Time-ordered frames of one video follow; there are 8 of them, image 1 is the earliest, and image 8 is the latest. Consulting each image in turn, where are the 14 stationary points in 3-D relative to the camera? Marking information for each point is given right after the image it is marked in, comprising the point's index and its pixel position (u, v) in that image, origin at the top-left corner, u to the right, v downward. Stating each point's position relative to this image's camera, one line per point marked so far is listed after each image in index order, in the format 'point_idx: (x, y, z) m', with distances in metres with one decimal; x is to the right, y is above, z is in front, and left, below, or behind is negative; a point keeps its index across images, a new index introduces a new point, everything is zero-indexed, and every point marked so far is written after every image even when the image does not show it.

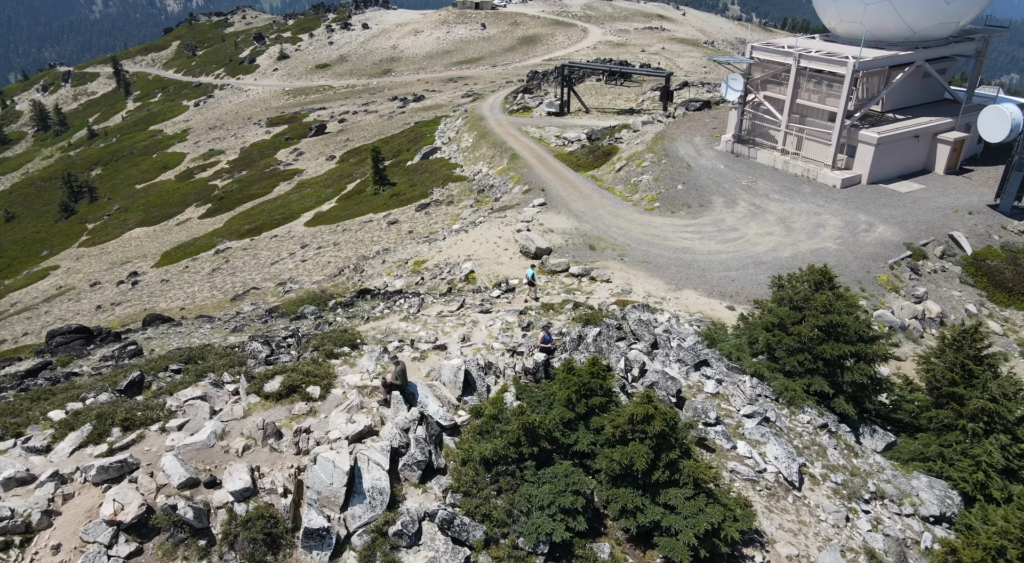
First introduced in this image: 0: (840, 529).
0: (+7.6, -5.8, +15.1) m
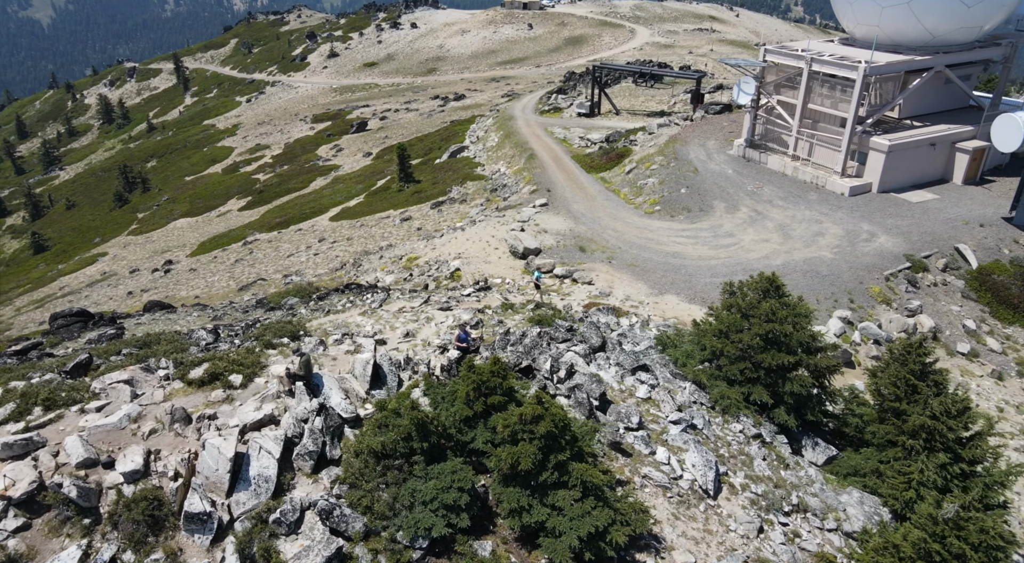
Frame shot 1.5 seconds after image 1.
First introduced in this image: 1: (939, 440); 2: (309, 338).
0: (+5.4, -5.9, +14.8) m
1: (+11.3, -4.2, +17.0) m
2: (-6.2, -1.7, +19.5) m
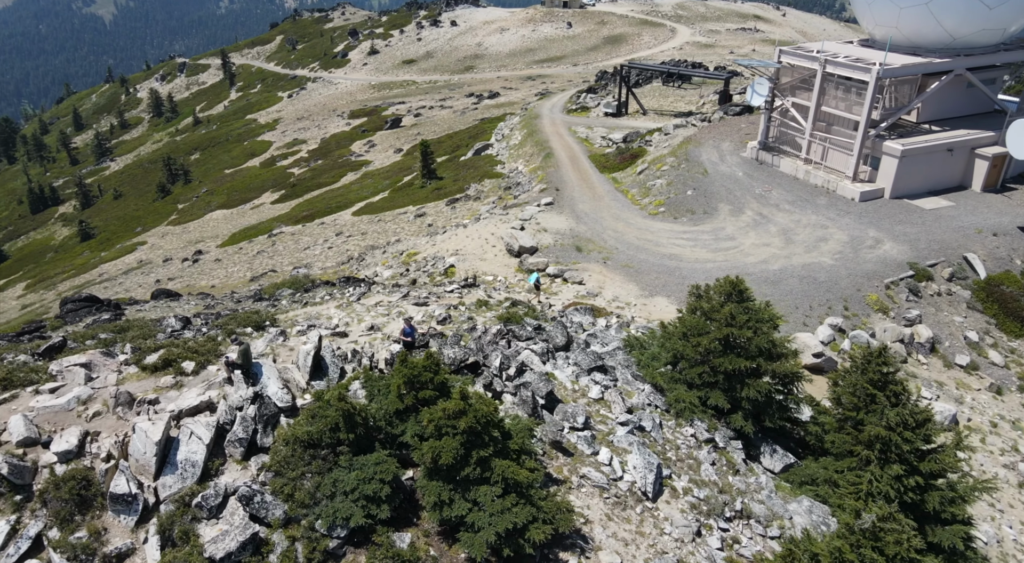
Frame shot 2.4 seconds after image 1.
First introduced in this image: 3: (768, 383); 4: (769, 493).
0: (+3.9, -6.0, +14.7) m
1: (+9.9, -4.4, +16.6) m
2: (-7.4, -1.4, +19.8) m
3: (+7.2, -2.9, +18.2) m
4: (+6.7, -5.5, +16.8) m
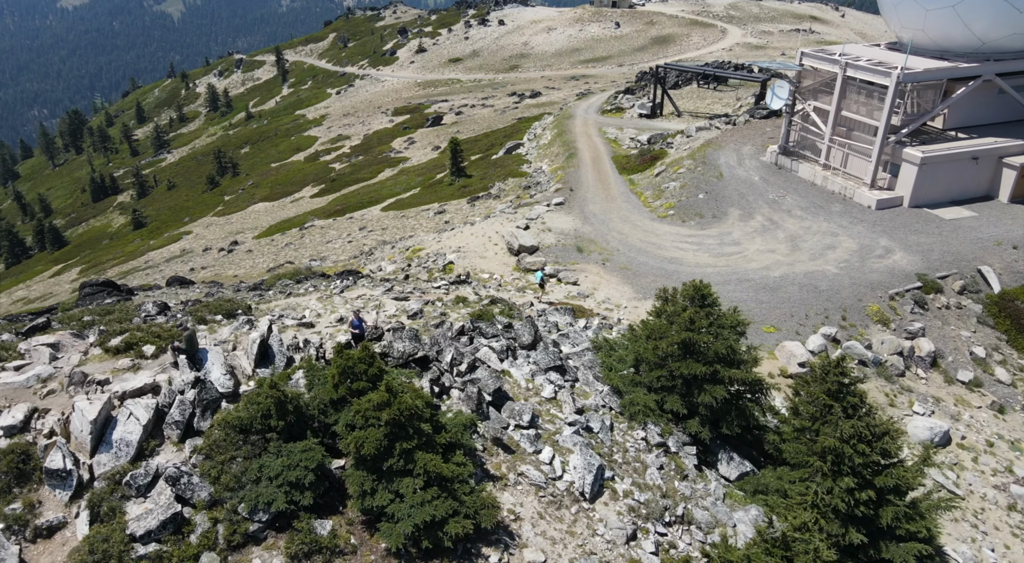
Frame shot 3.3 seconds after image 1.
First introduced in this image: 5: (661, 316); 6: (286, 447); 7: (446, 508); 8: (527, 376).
0: (+2.3, -6.0, +14.6) m
1: (+8.4, -4.6, +16.2) m
2: (-8.5, -1.1, +20.3) m
3: (+5.9, -3.0, +18.0) m
4: (+5.2, -5.6, +16.6) m
5: (+4.5, -1.0, +19.7) m
6: (-4.7, -3.5, +13.5) m
7: (-1.3, -4.6, +13.0) m
8: (+0.4, -2.7, +18.8) m
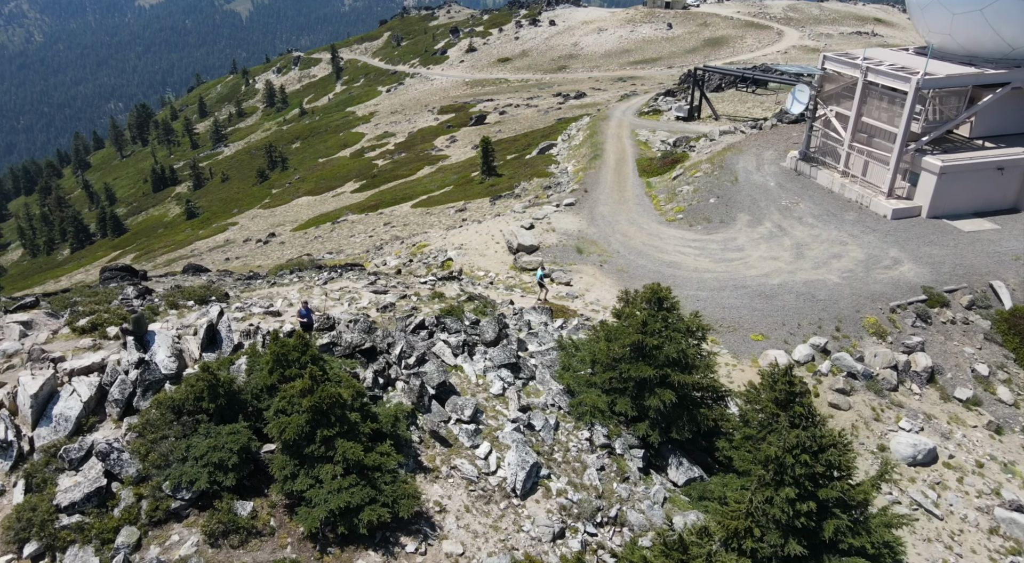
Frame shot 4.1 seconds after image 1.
0: (+0.6, -6.0, +14.7) m
1: (+6.8, -4.8, +15.9) m
2: (-9.8, -0.7, +21.0) m
3: (+4.5, -3.1, +17.8) m
4: (+3.6, -5.7, +16.5) m
5: (+3.2, -1.1, +19.6) m
6: (-6.4, -3.2, +14.0) m
7: (-3.1, -4.4, +13.2) m
8: (-1.0, -2.6, +18.9) m
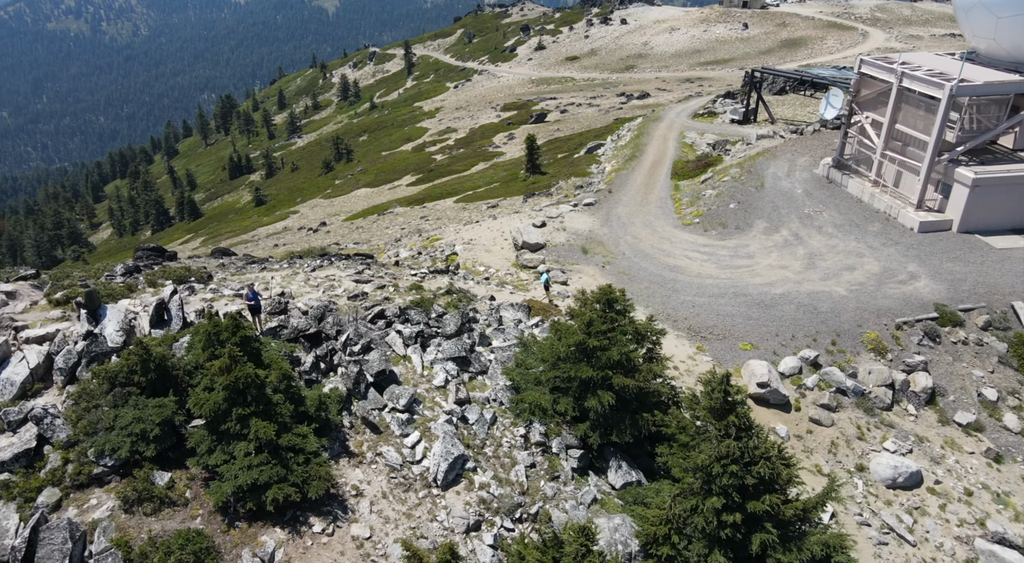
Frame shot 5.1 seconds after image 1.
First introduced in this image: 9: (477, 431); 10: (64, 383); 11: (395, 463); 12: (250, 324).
0: (-1.5, -5.8, +14.9) m
1: (+4.9, -4.9, +15.6) m
2: (-11.0, -0.1, +22.0) m
3: (+2.8, -3.1, +17.7) m
4: (+1.7, -5.7, +16.4) m
5: (+1.8, -1.1, +19.5) m
6: (-8.4, -2.7, +14.7) m
7: (-5.2, -4.1, +13.7) m
8: (-2.5, -2.4, +19.2) m
9: (-0.9, -4.0, +17.3) m
10: (-10.6, -2.4, +15.3) m
11: (-2.9, -4.5, +15.9) m
12: (-6.6, -1.1, +16.4) m
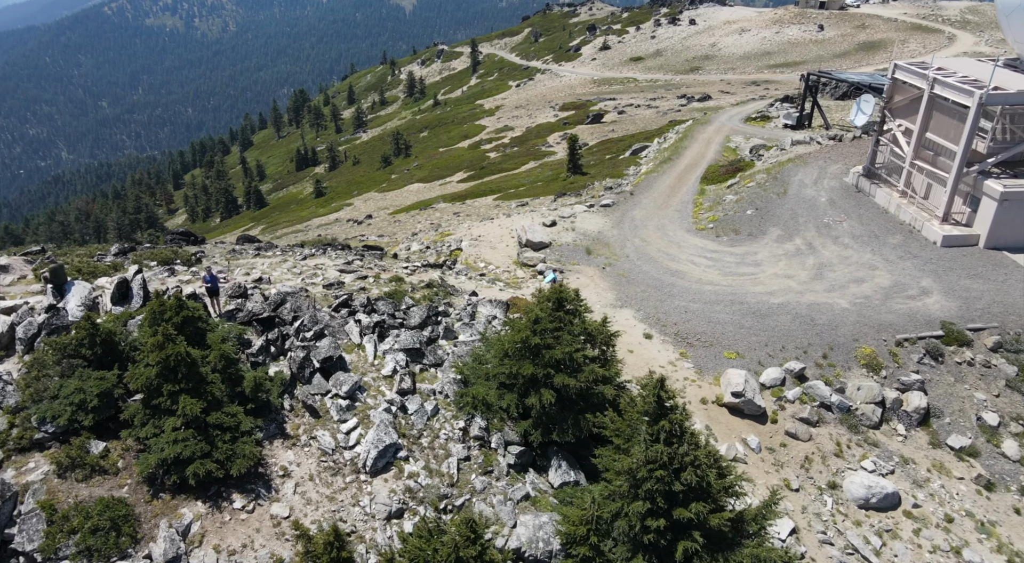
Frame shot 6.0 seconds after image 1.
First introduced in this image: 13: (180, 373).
0: (-3.4, -5.6, +15.2) m
1: (+3.0, -5.0, +15.5) m
2: (-12.2, +0.5, +23.0) m
3: (+1.2, -3.1, +17.7) m
4: (-0.1, -5.6, +16.5) m
5: (+0.4, -1.0, +19.6) m
6: (-10.2, -2.2, +15.5) m
7: (-7.1, -3.7, +14.3) m
8: (-4.0, -2.2, +19.6) m
9: (-2.6, -3.8, +17.6) m
10: (-12.4, -1.8, +16.3) m
11: (-4.7, -4.2, +16.3) m
12: (-8.2, -0.6, +17.1) m
13: (-7.6, -2.1, +14.9) m
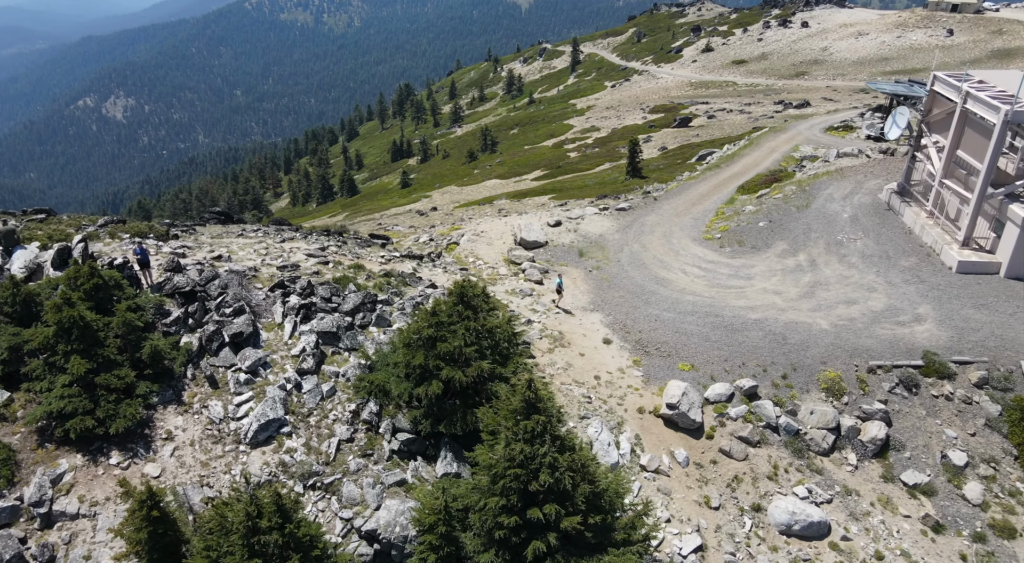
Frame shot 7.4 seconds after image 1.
0: (-7.0, -5.1, +16.2) m
1: (-0.5, -5.0, +15.8) m
2: (-14.4, +1.6, +24.8) m
3: (-2.0, -3.0, +18.1) m
4: (-3.6, -5.4, +17.1) m
5: (-2.4, -0.8, +20.1) m
6: (-13.4, -1.3, +17.2) m
7: (-10.6, -3.0, +15.7) m
8: (-6.8, -1.7, +20.6) m
9: (-5.8, -3.4, +18.5) m
10: (-15.5, -0.7, +18.2) m
11: (-8.0, -3.7, +17.4) m
12: (-11.2, +0.1, +18.6) m
13: (-10.9, -1.3, +16.3) m
